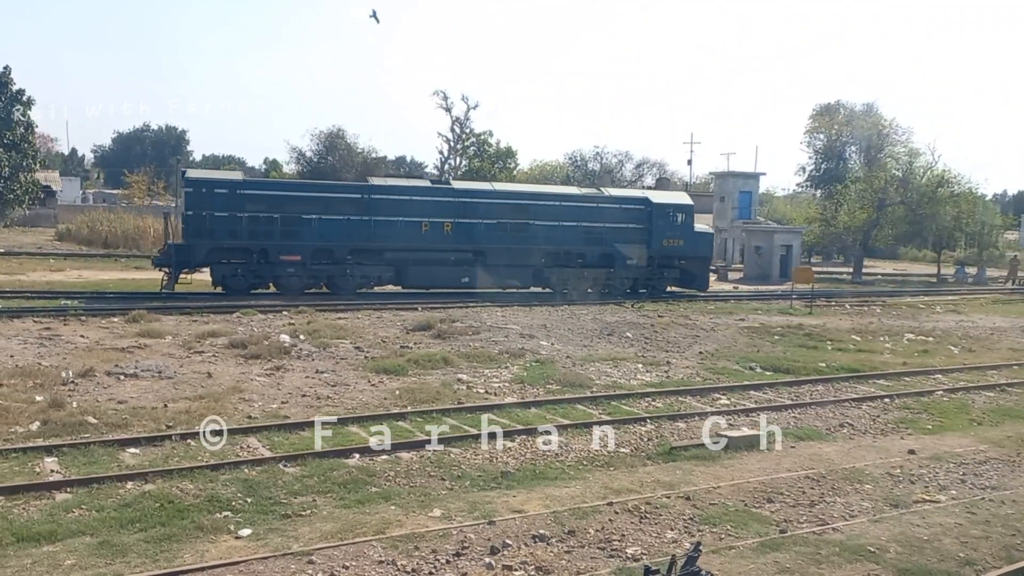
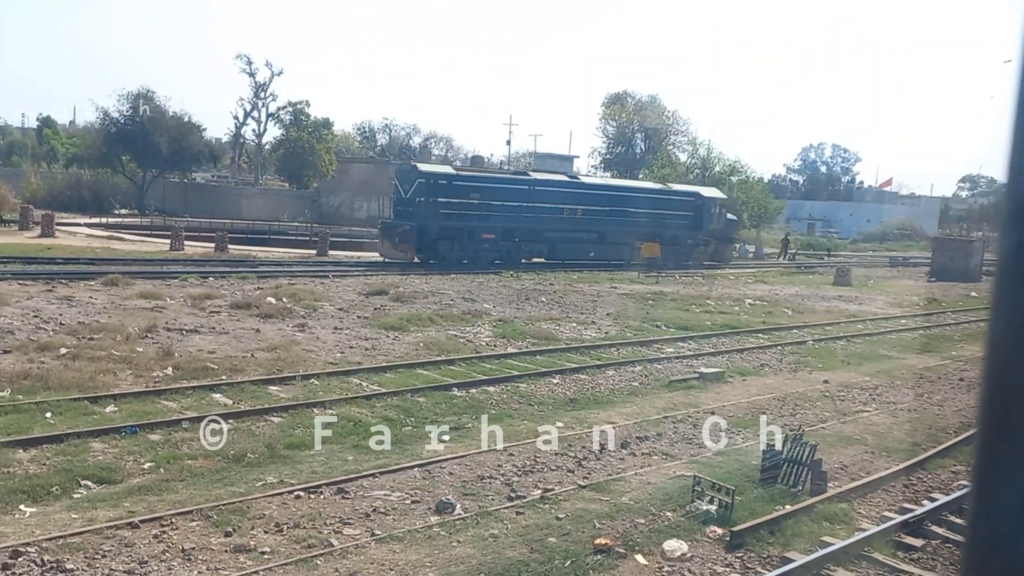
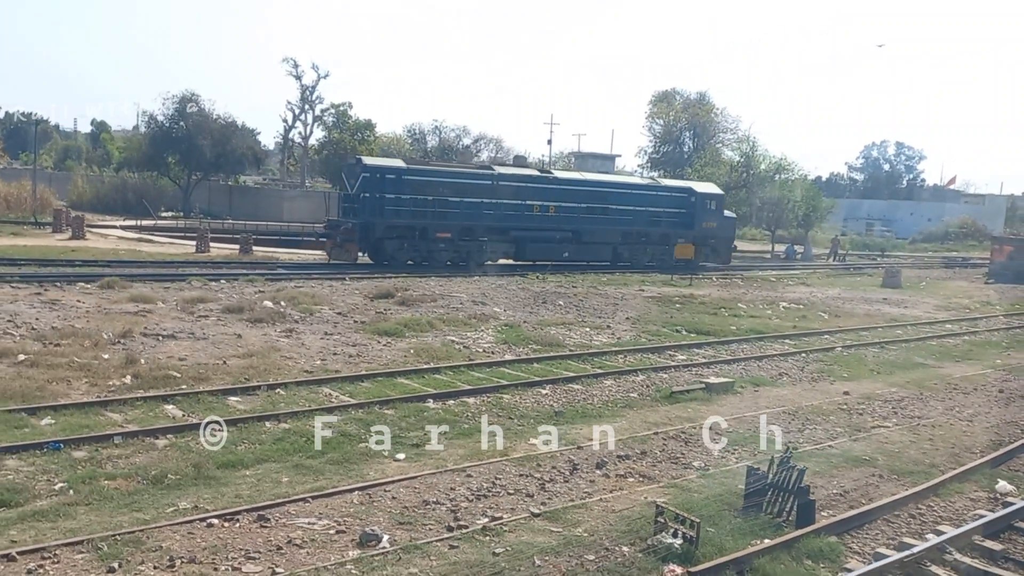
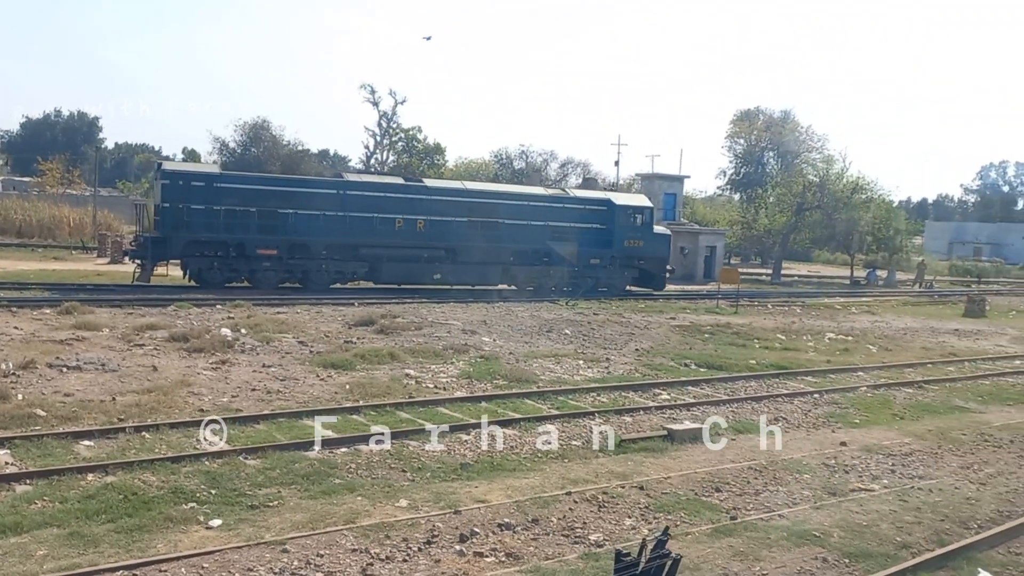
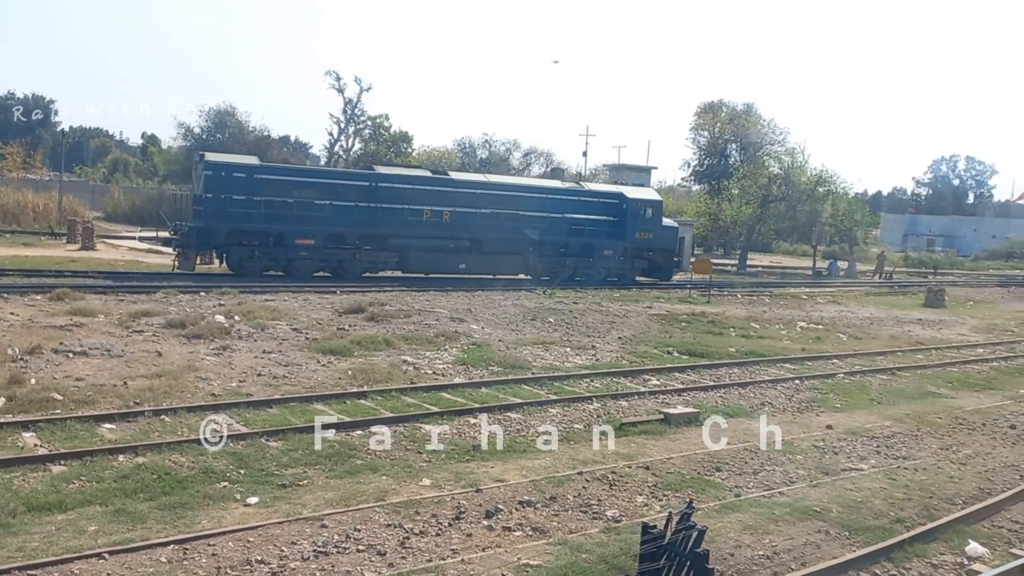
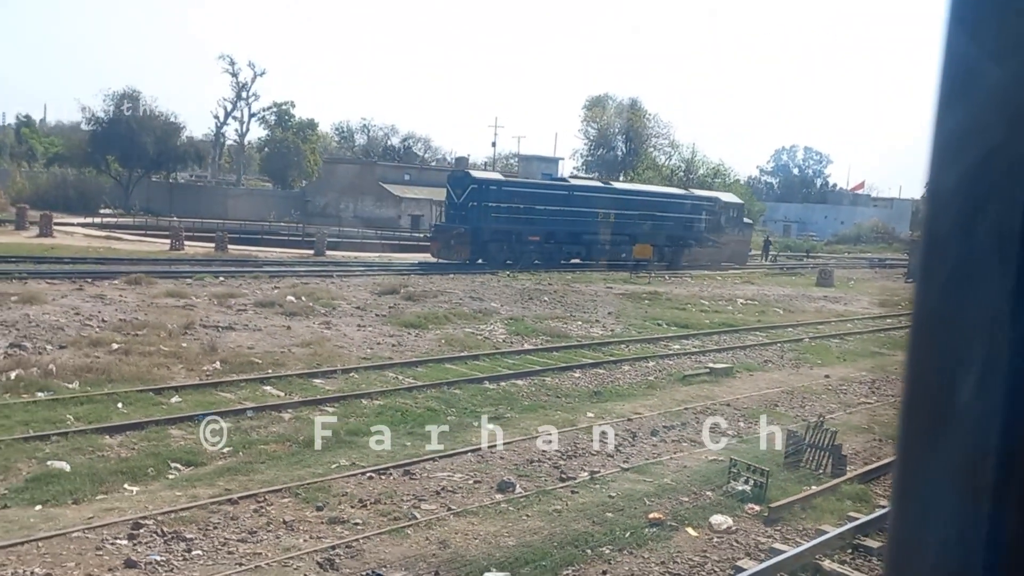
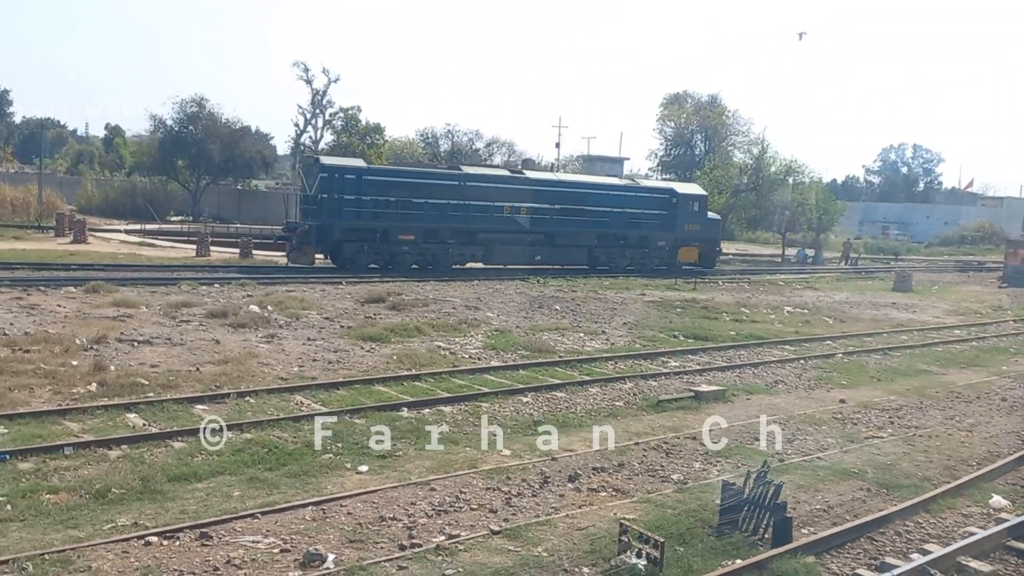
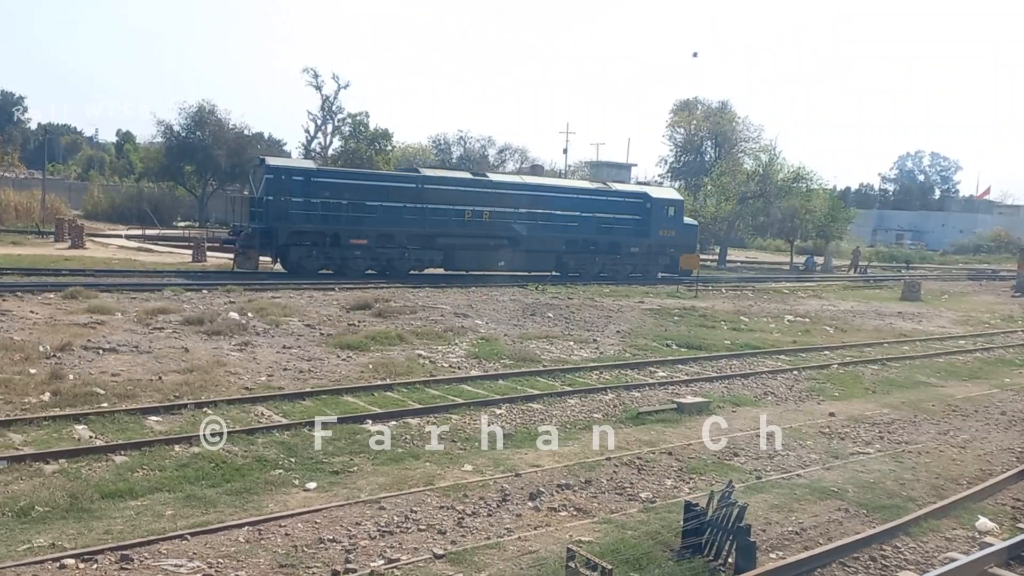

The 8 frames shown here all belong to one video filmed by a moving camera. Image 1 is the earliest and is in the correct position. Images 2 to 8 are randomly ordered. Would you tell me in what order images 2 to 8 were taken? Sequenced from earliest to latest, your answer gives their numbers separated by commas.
4, 5, 8, 7, 3, 2, 6
